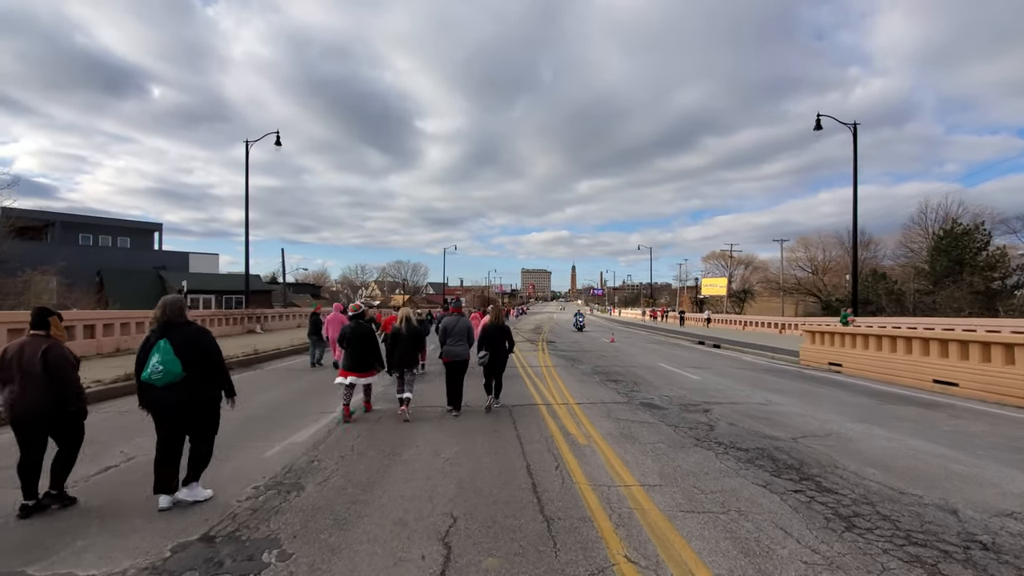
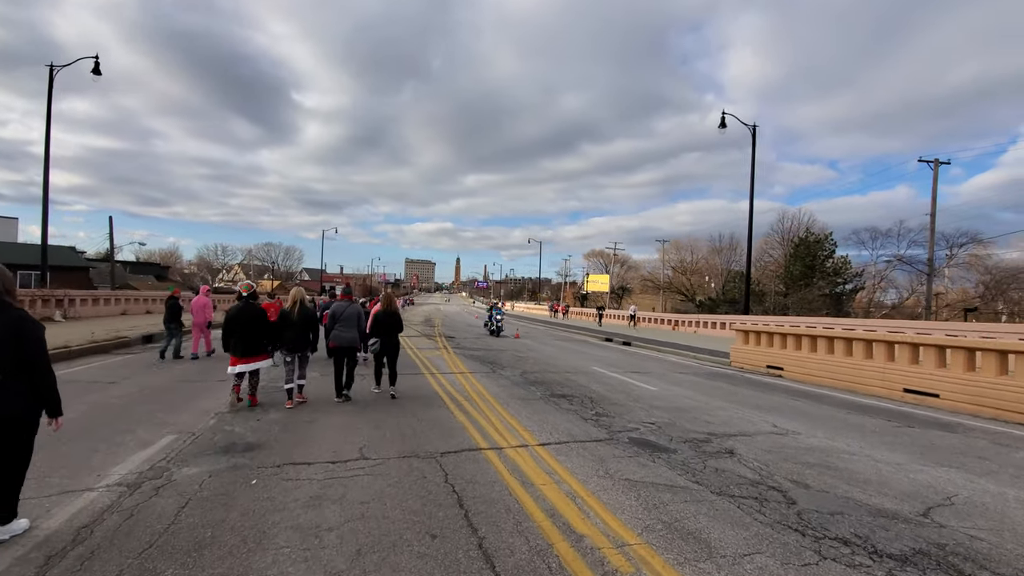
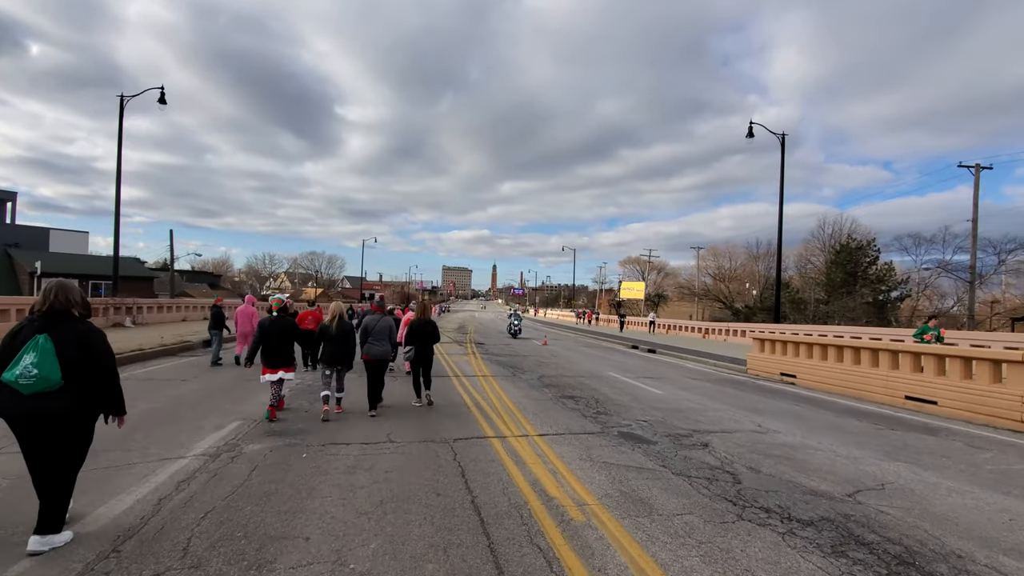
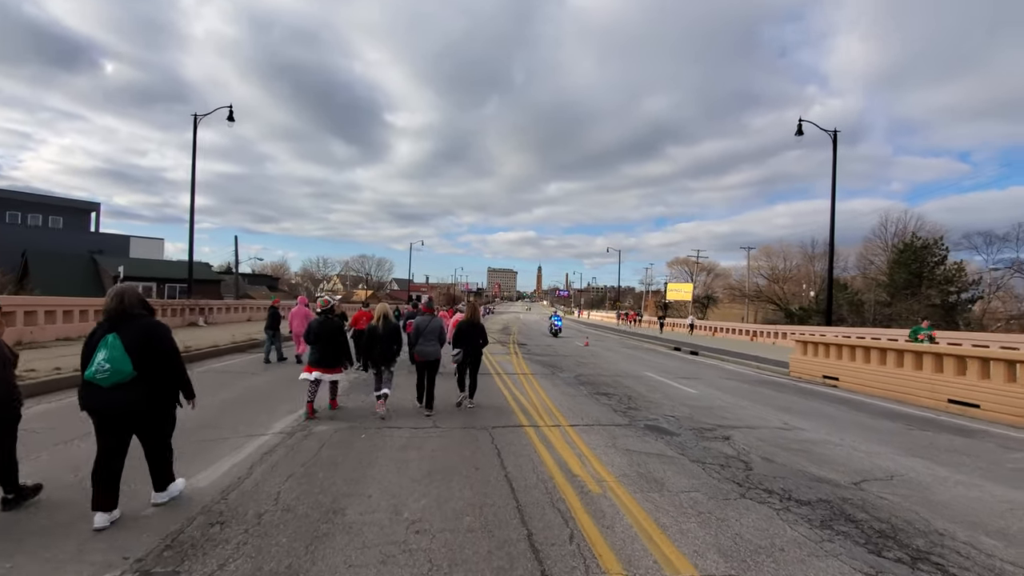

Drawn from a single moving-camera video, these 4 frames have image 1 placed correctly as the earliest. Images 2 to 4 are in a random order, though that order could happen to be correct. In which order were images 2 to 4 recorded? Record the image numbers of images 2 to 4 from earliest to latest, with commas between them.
4, 3, 2
